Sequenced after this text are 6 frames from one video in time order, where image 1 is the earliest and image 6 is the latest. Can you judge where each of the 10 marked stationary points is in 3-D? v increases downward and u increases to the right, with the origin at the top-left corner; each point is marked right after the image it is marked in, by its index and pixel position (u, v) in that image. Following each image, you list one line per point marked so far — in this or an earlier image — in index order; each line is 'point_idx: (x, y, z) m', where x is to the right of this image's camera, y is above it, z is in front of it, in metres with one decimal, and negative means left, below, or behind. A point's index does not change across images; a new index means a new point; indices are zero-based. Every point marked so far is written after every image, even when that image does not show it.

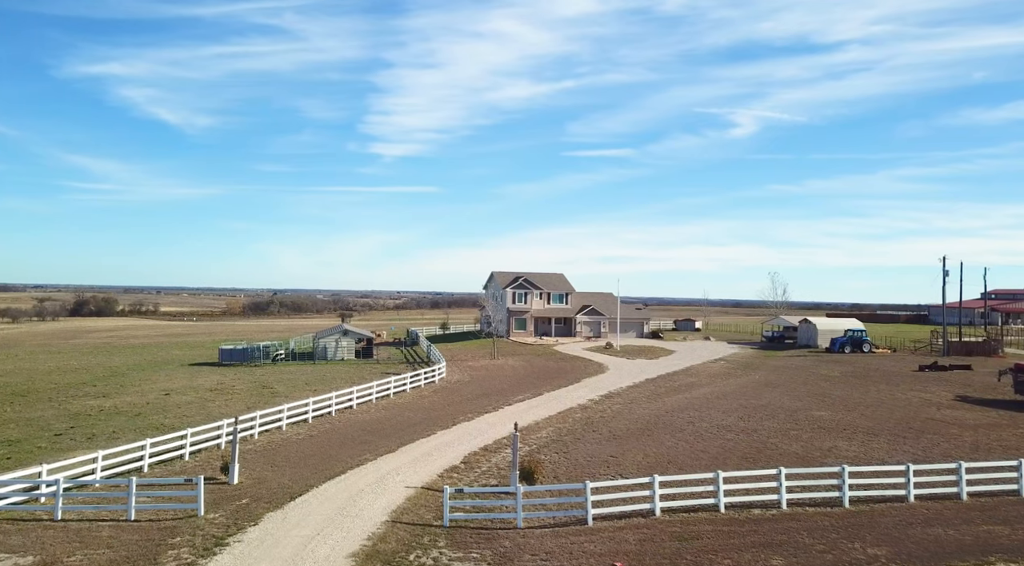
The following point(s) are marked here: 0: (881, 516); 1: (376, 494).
0: (+8.3, -5.3, +18.1) m
1: (-3.3, -5.2, +19.9) m
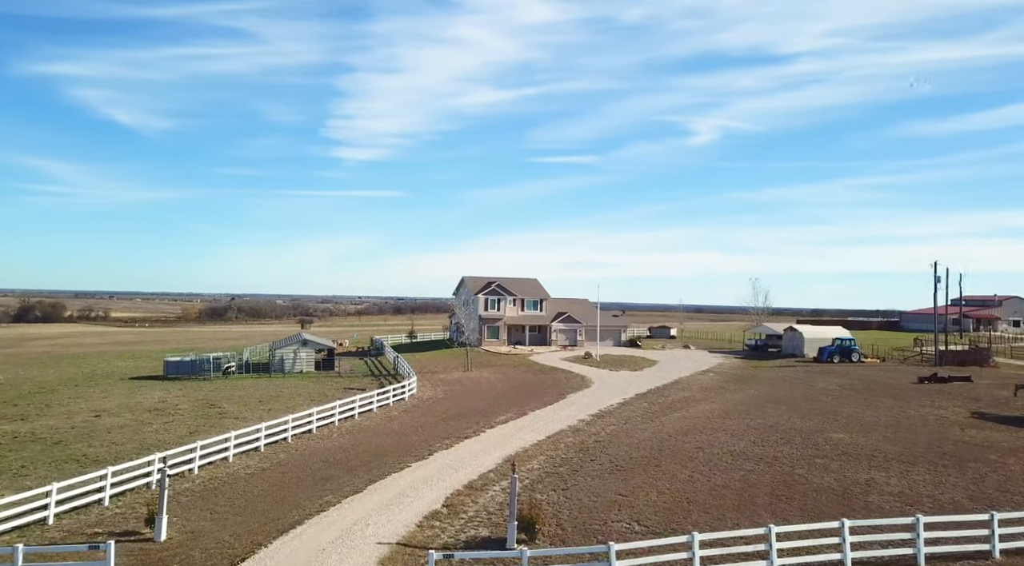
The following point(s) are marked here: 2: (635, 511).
0: (+8.4, -5.4, +14.7) m
1: (-3.4, -5.4, +15.9) m
2: (+3.0, -5.5, +19.3) m
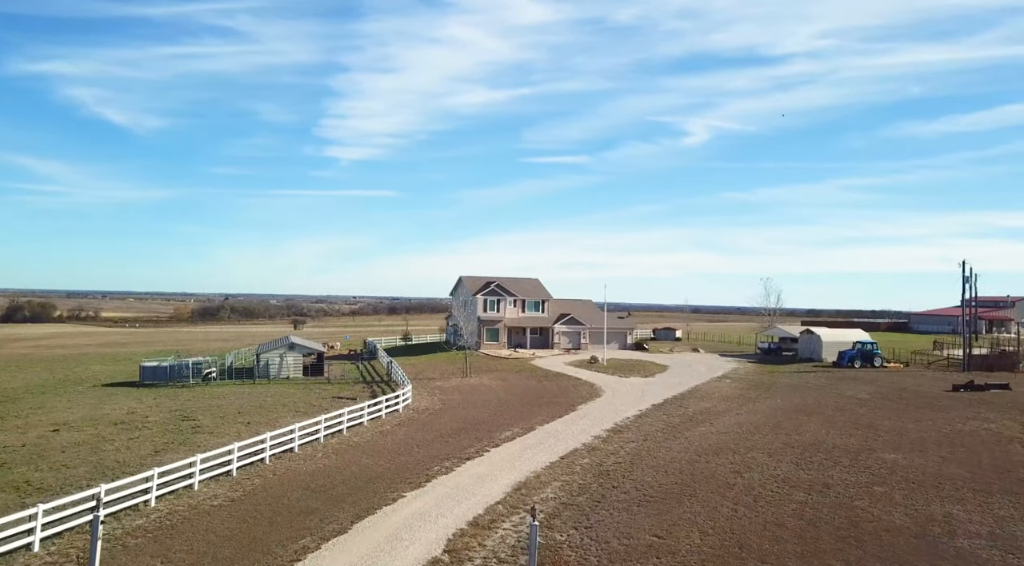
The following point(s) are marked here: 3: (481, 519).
0: (+8.7, -5.4, +11.3) m
1: (-3.0, -5.3, +12.5) m
2: (+3.3, -5.5, +15.9) m
3: (-0.7, -5.4, +18.4) m
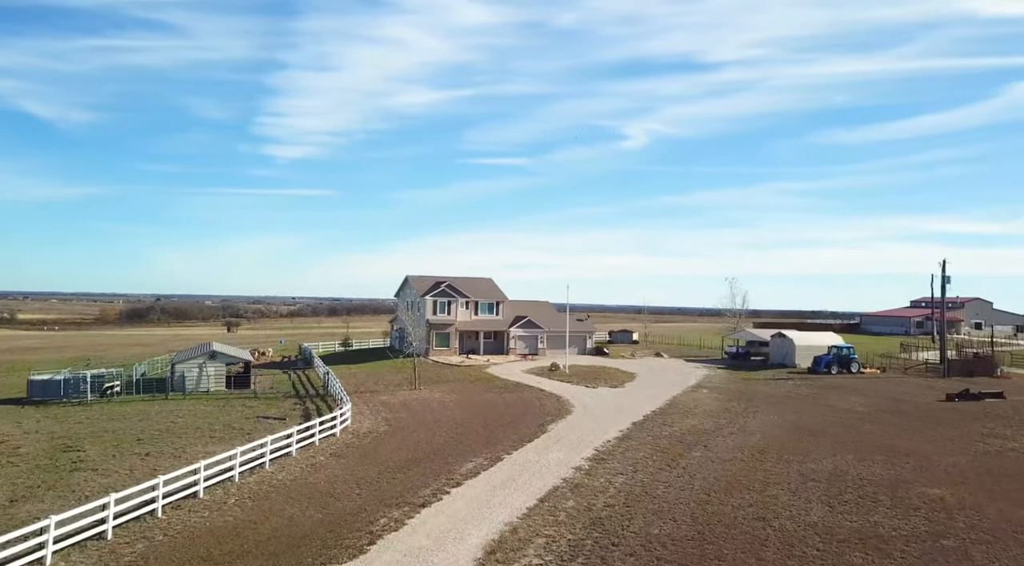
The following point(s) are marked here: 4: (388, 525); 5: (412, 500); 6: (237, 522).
0: (+8.8, -5.4, +6.9) m
1: (-3.0, -5.3, +7.1) m
2: (+3.1, -5.4, +11.1) m
3: (-1.1, -5.3, +13.2) m
4: (-2.7, -5.3, +17.8) m
5: (-2.5, -5.3, +19.9) m
6: (-6.2, -5.4, +18.2) m
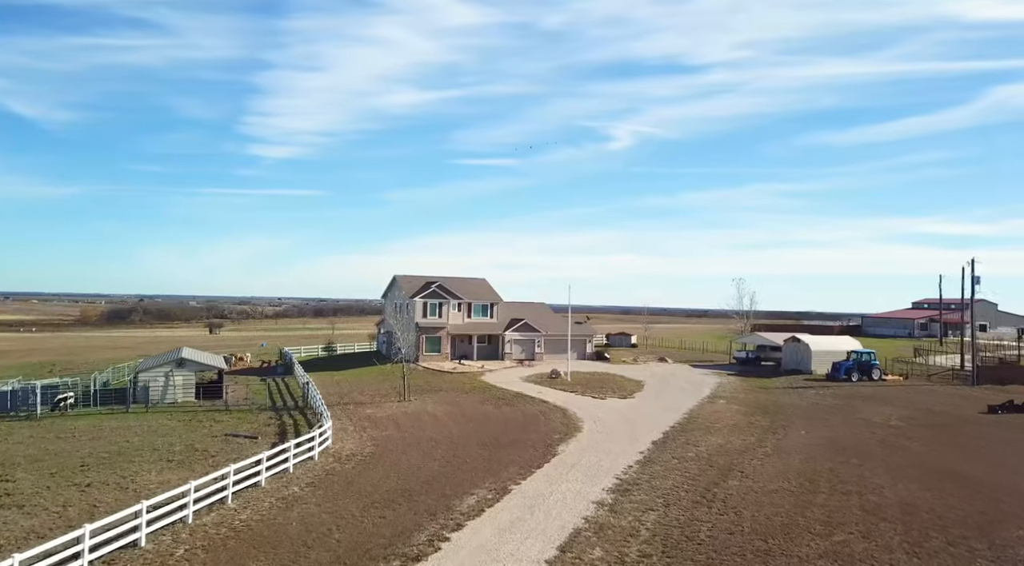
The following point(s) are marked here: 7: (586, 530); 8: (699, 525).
0: (+9.3, -5.4, +3.3) m
1: (-2.5, -5.3, +3.4) m
2: (+3.5, -5.4, +7.4) m
3: (-0.7, -5.3, +9.5) m
4: (-2.4, -5.3, +14.1) m
5: (-2.2, -5.3, +16.2) m
6: (-5.9, -5.4, +14.4) m
7: (+1.6, -5.4, +17.6) m
8: (+4.2, -5.4, +18.2) m
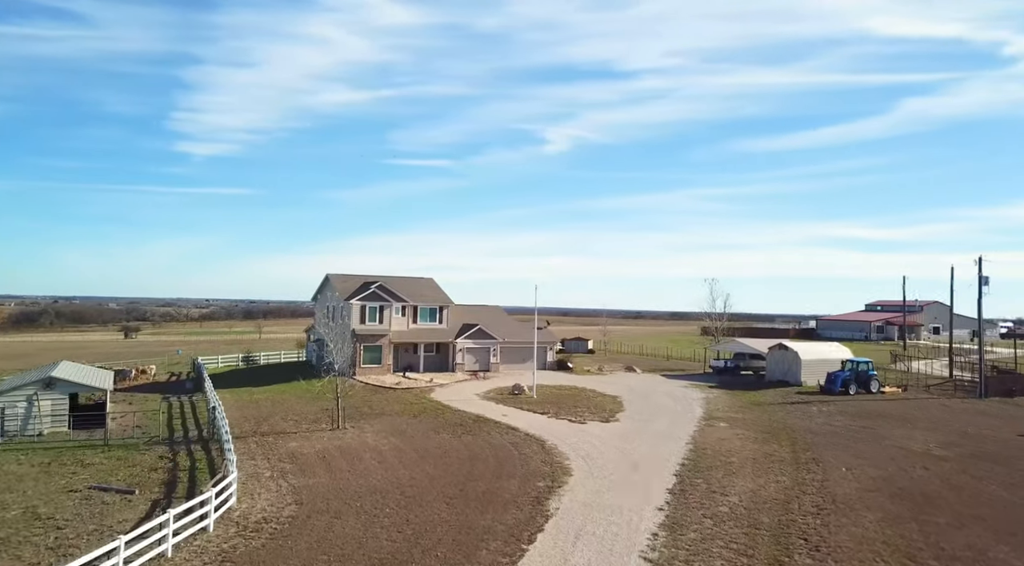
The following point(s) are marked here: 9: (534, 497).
0: (+10.5, -5.3, -2.7) m
1: (-1.3, -5.2, -3.6) m
2: (+4.4, -5.3, +0.9) m
3: (0.0, -5.2, +2.6) m
4: (-2.1, -5.2, +7.1) m
5: (-2.0, -5.2, +9.2) m
6: (-5.6, -5.3, +7.2) m
7: (+1.7, -5.3, +10.9) m
8: (+4.2, -5.4, +11.7) m
9: (+0.5, -5.2, +19.7) m
